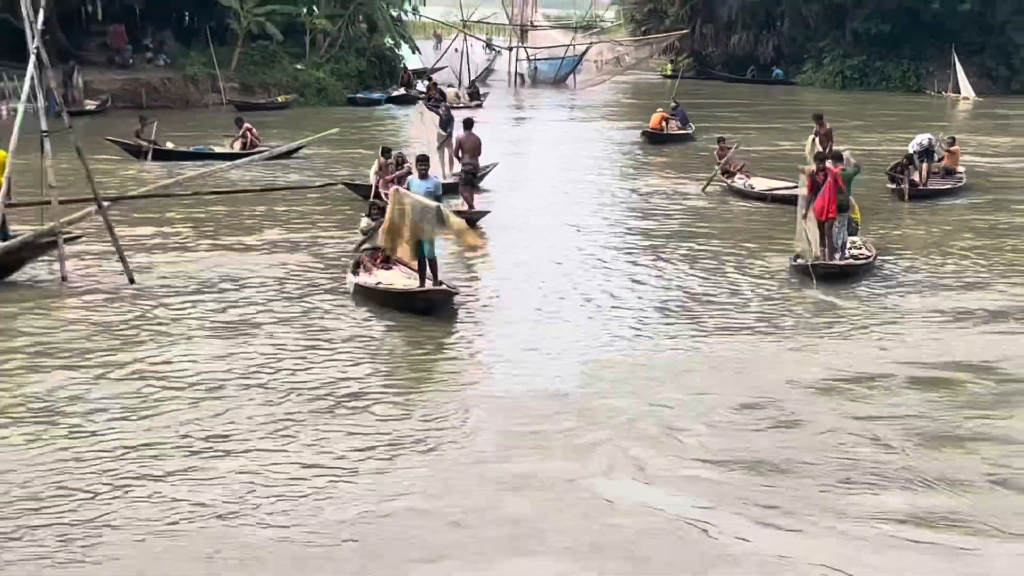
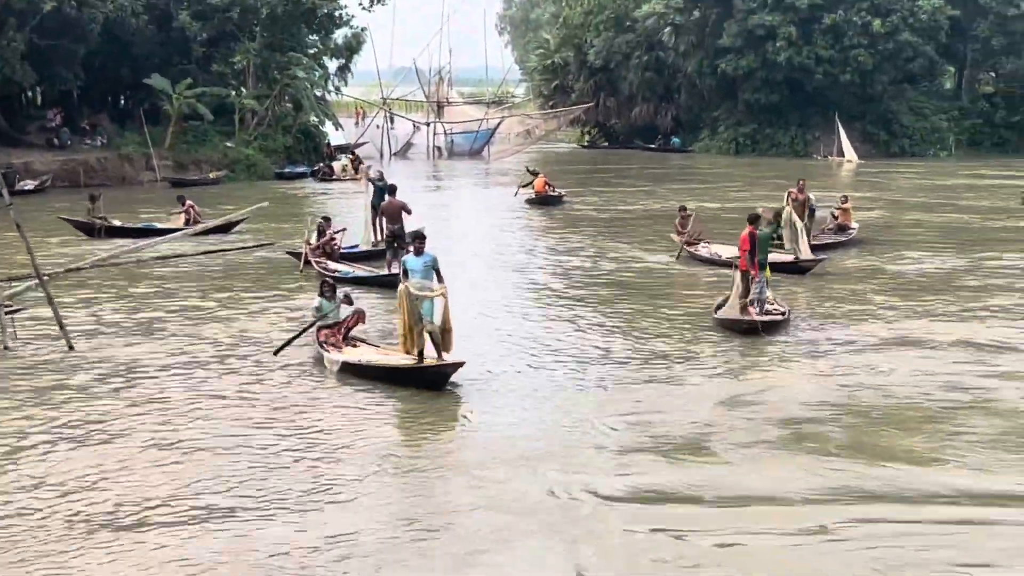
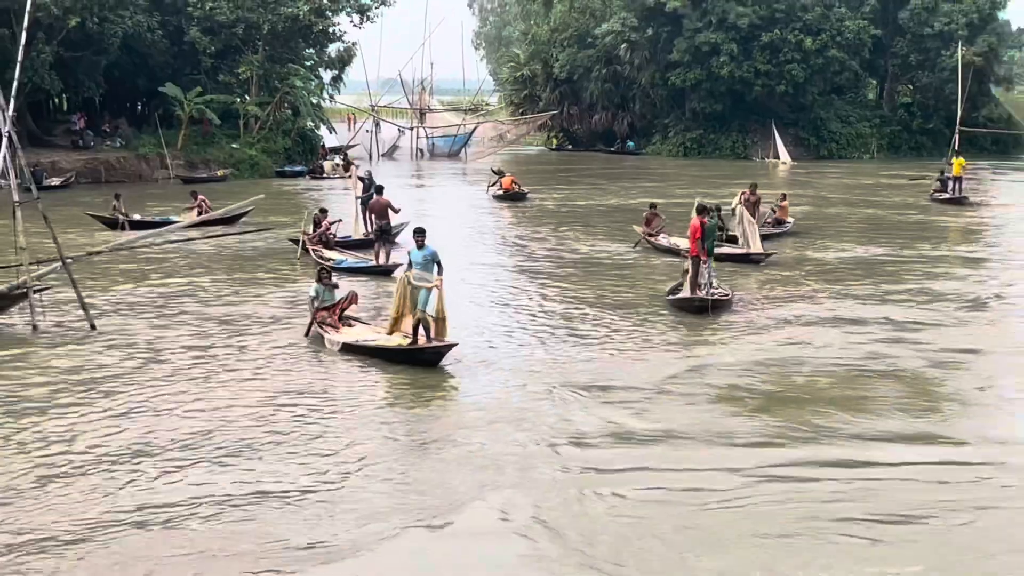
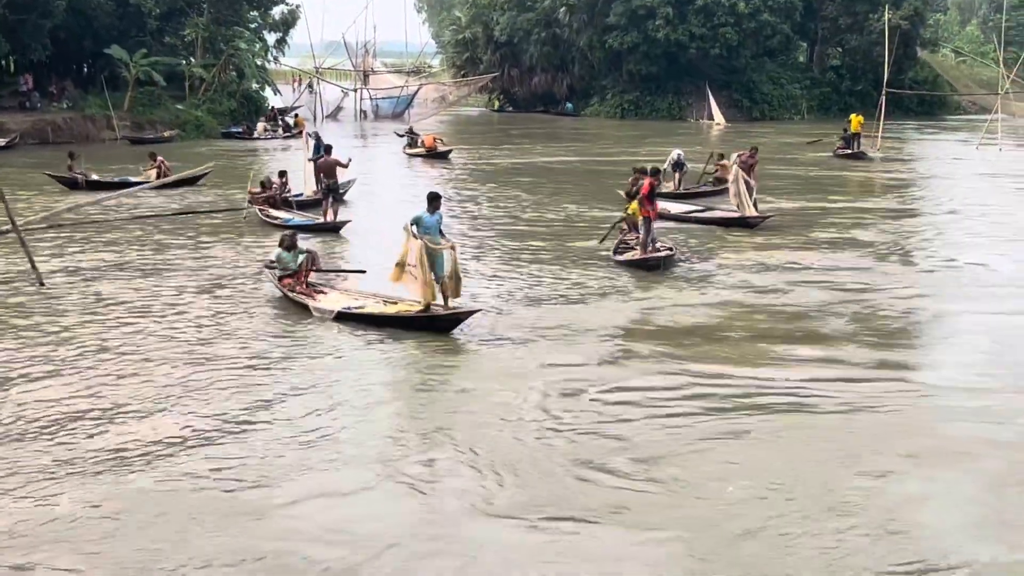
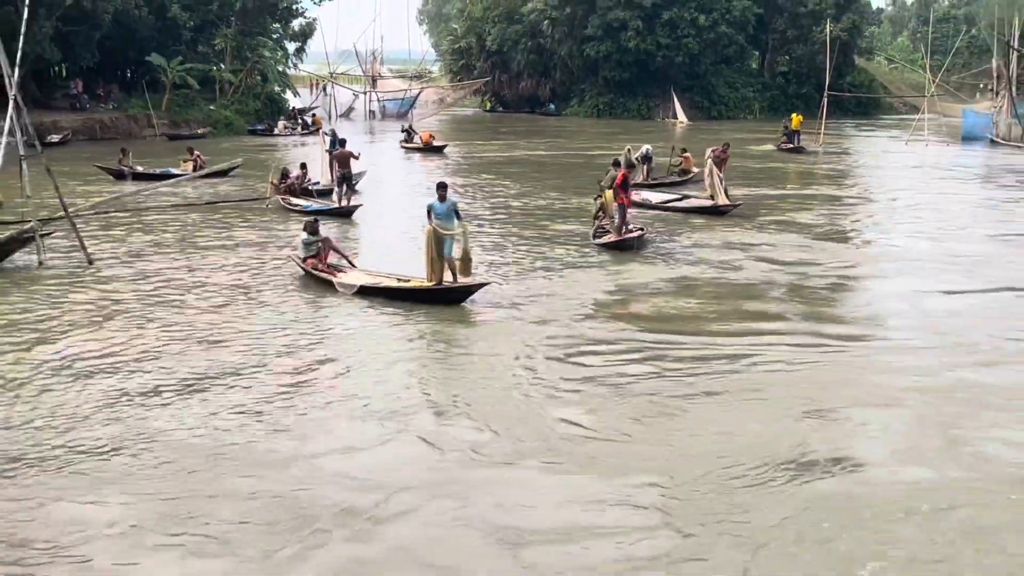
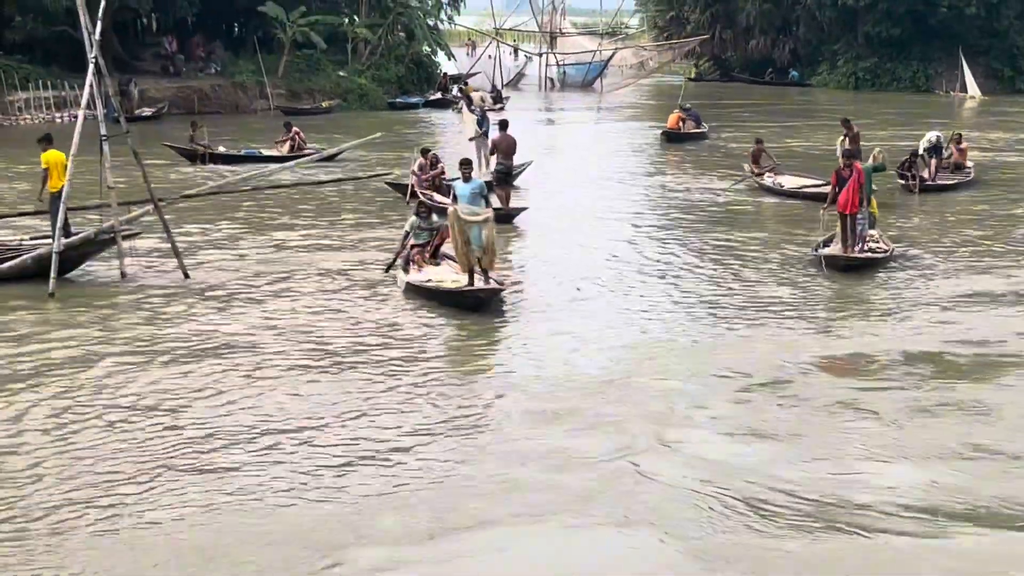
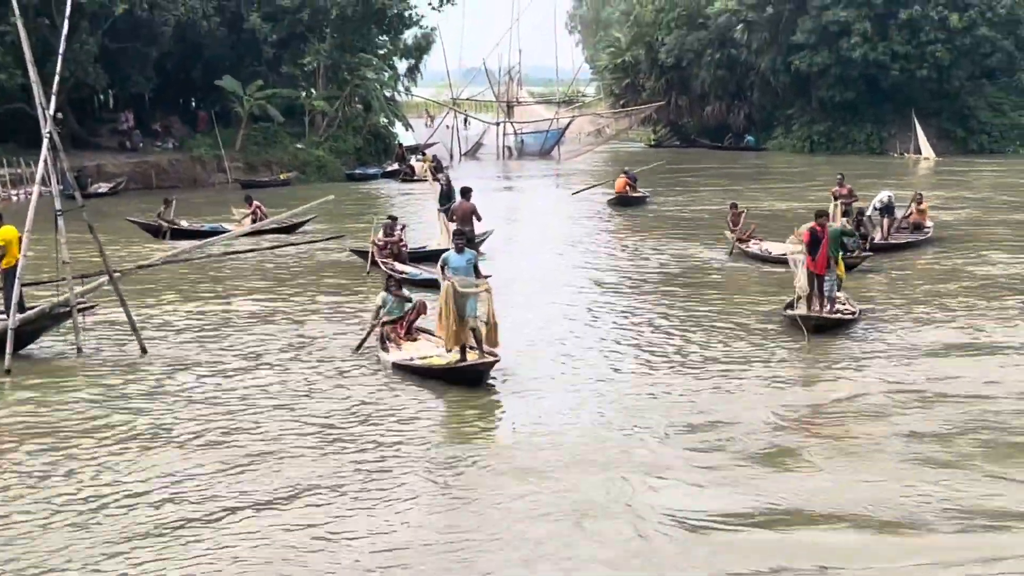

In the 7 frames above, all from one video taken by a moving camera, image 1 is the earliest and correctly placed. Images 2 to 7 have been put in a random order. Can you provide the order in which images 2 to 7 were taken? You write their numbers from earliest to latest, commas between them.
6, 7, 2, 3, 4, 5
